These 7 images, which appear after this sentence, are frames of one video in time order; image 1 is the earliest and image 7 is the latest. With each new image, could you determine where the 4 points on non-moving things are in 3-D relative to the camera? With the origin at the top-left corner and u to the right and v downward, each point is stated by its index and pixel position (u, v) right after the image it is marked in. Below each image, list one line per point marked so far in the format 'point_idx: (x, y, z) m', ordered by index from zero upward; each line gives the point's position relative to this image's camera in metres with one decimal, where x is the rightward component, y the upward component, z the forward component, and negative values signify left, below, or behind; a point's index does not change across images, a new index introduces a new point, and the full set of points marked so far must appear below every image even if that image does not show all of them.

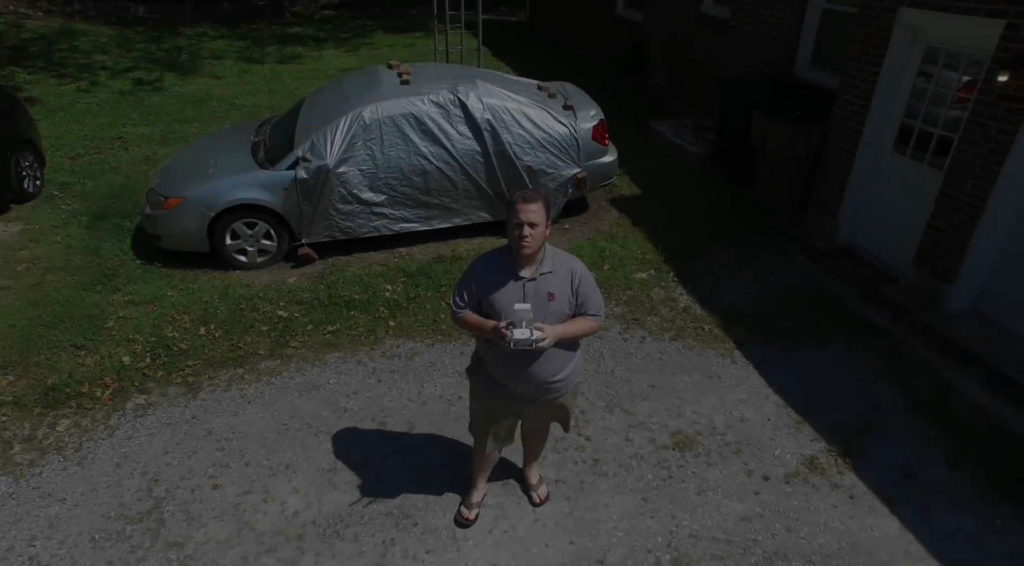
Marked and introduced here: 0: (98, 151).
0: (-5.4, +1.7, +8.4) m
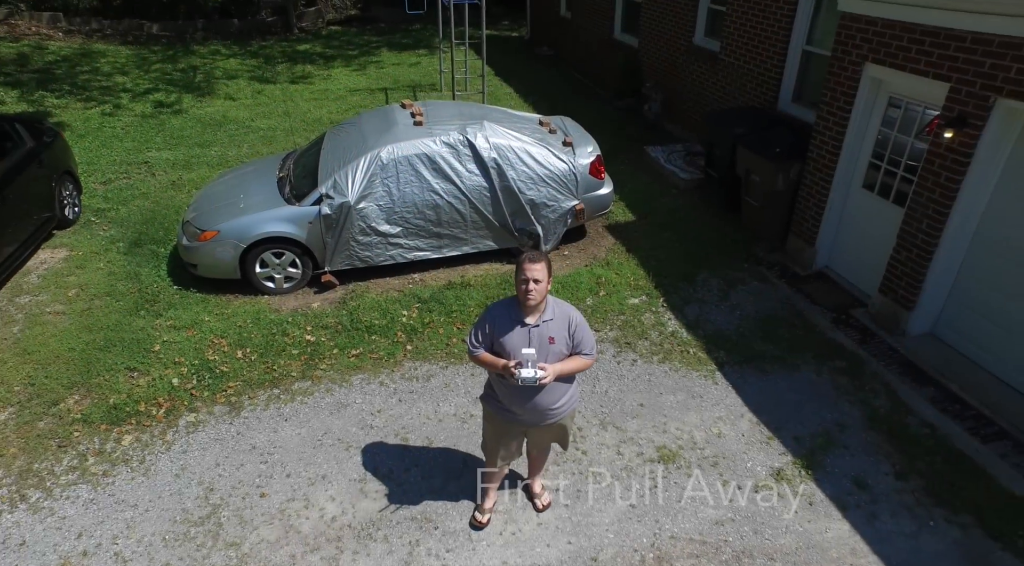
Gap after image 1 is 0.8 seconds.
0: (-5.4, +1.5, +9.0) m
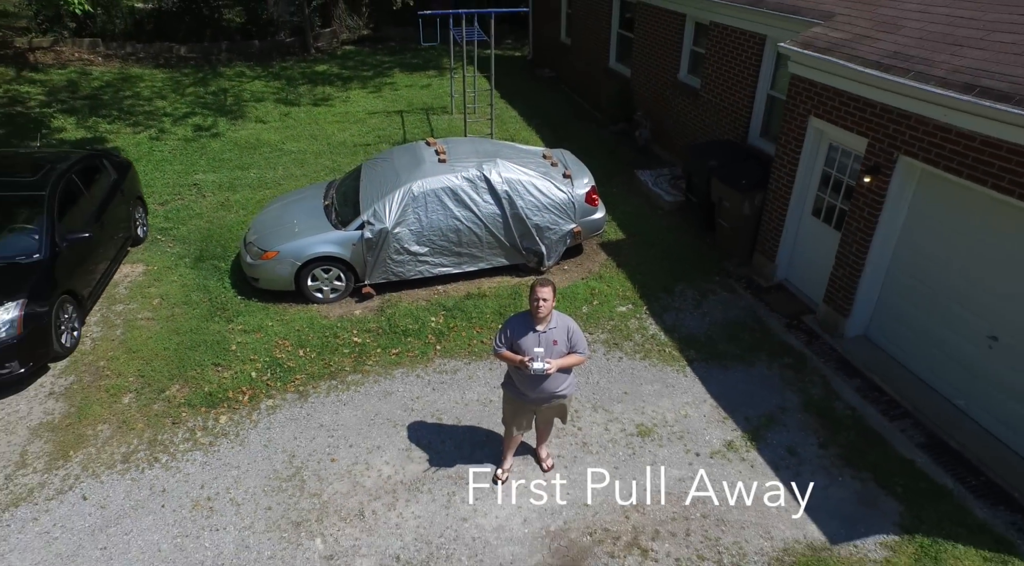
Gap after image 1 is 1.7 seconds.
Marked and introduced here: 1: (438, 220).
0: (-5.3, +1.4, +10.3) m
1: (-0.9, +0.7, +7.5) m
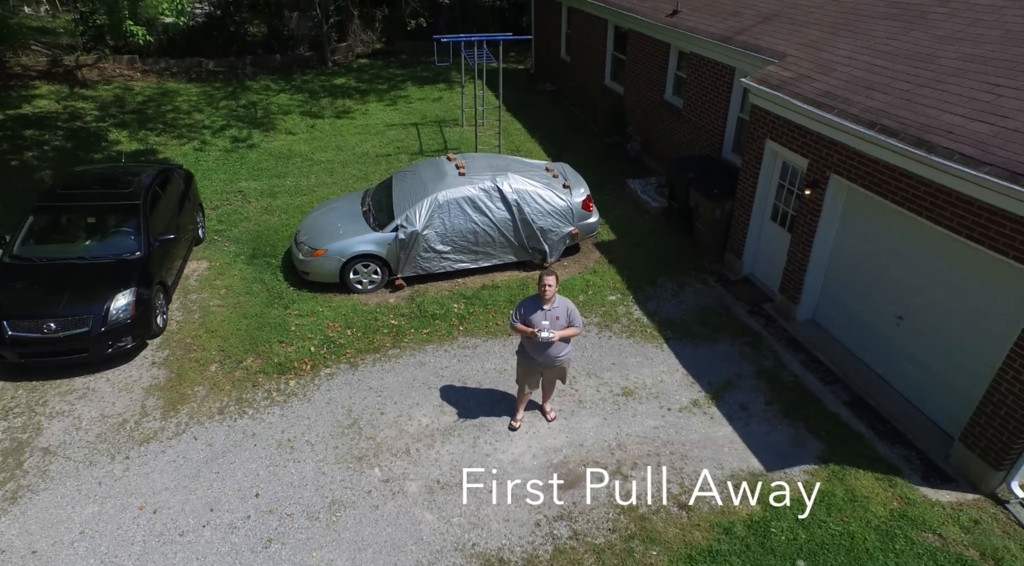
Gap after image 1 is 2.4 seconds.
0: (-5.1, +1.4, +11.8) m
1: (-0.7, +0.8, +9.0) m
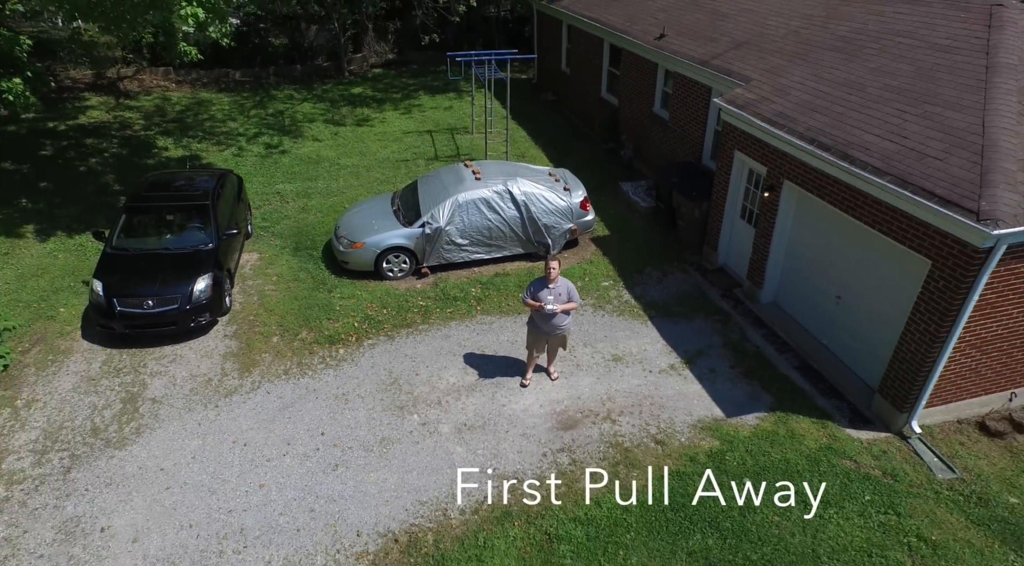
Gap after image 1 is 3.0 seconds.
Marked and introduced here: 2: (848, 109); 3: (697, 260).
0: (-5.0, +1.6, +13.4) m
1: (-0.6, +1.0, +10.6) m
2: (+4.2, +2.2, +8.0) m
3: (+3.2, +0.4, +11.2) m
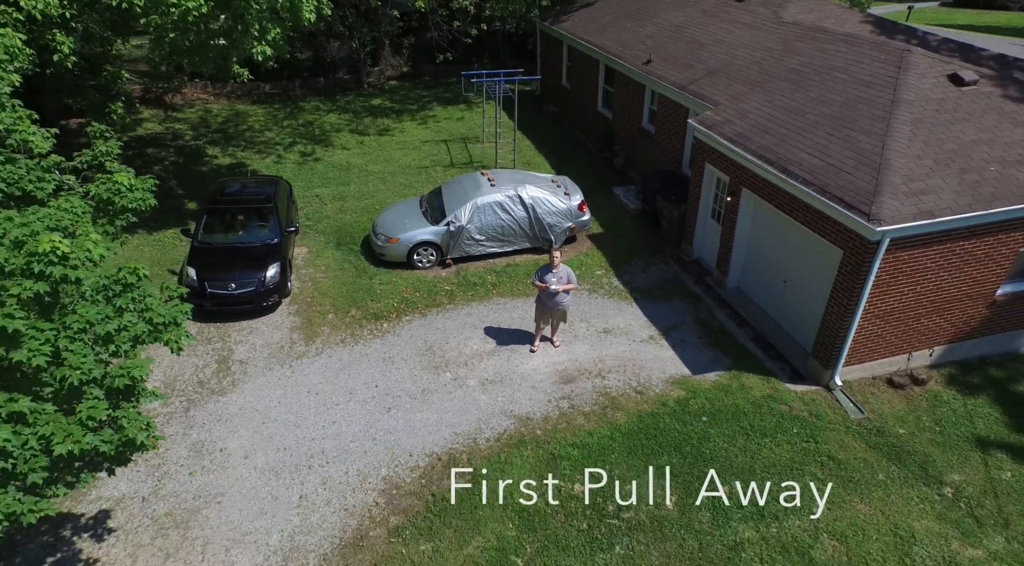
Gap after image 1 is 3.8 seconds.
0: (-4.8, +1.9, +15.5) m
1: (-0.4, +1.2, +12.7) m
2: (+4.4, +2.4, +10.1) m
3: (+3.4, +0.6, +13.3) m
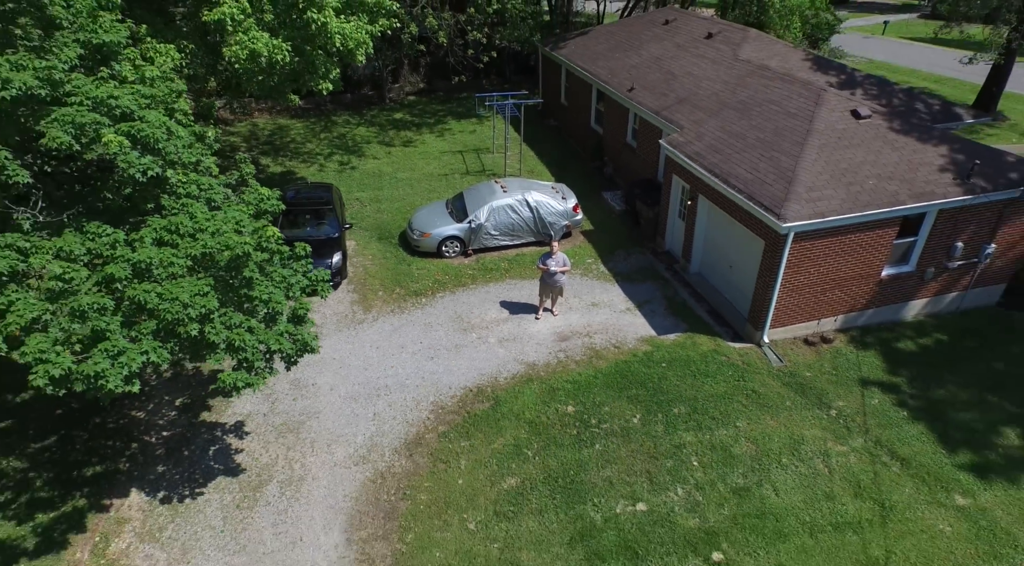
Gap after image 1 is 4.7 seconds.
0: (-4.6, +2.2, +18.6) m
1: (-0.2, +1.6, +15.8) m
2: (+4.6, +2.7, +13.3) m
3: (+3.6, +0.9, +16.5) m
